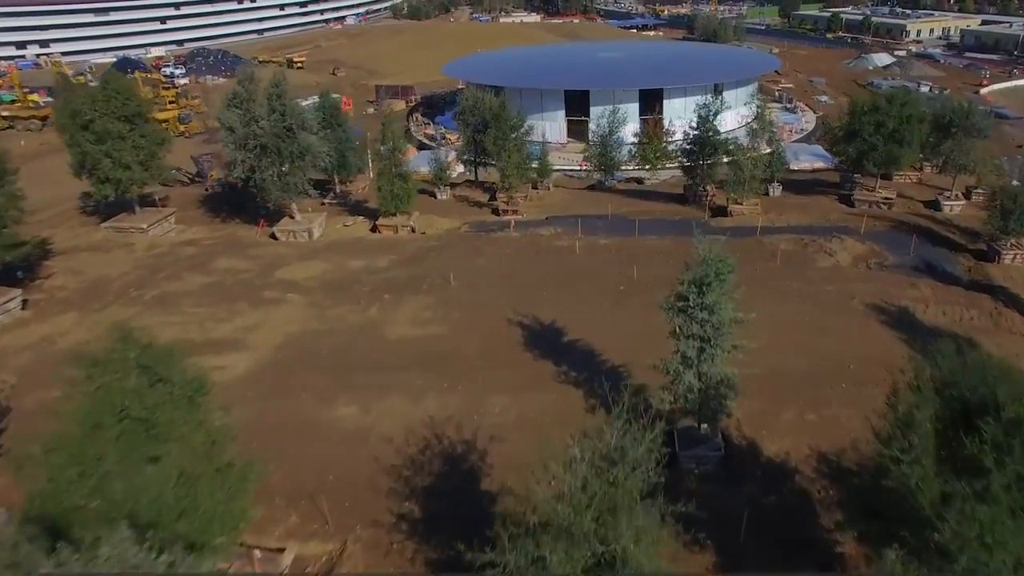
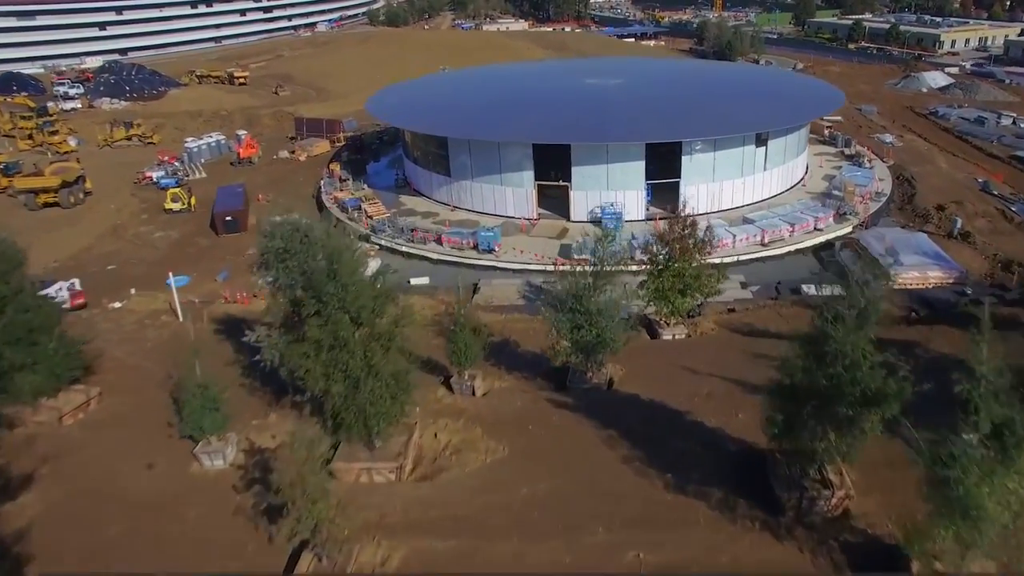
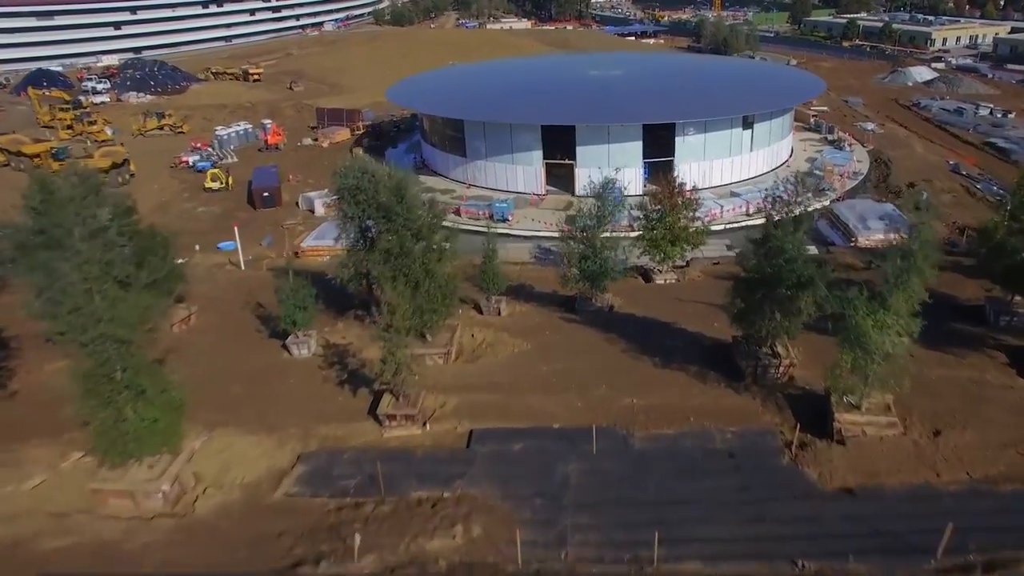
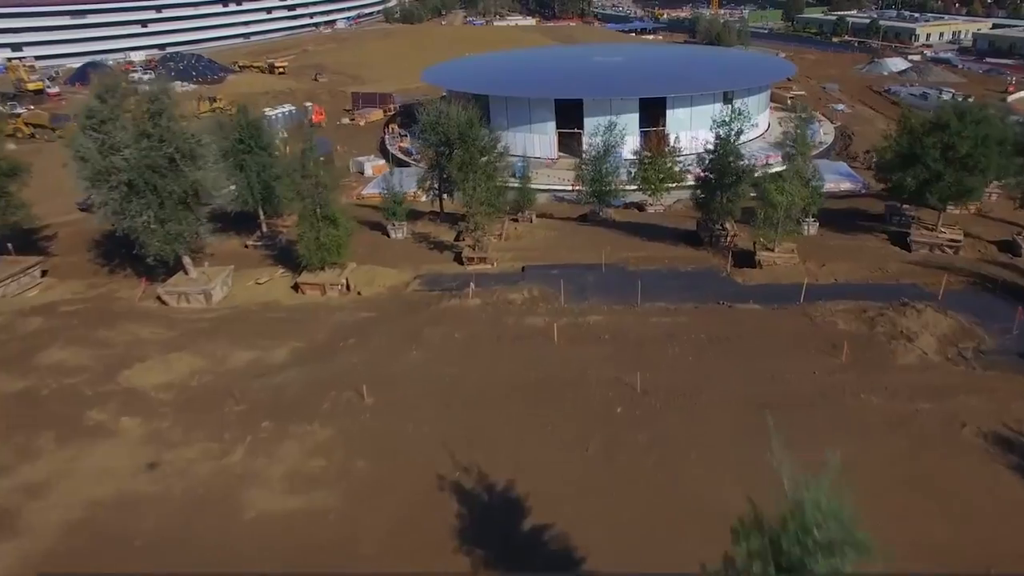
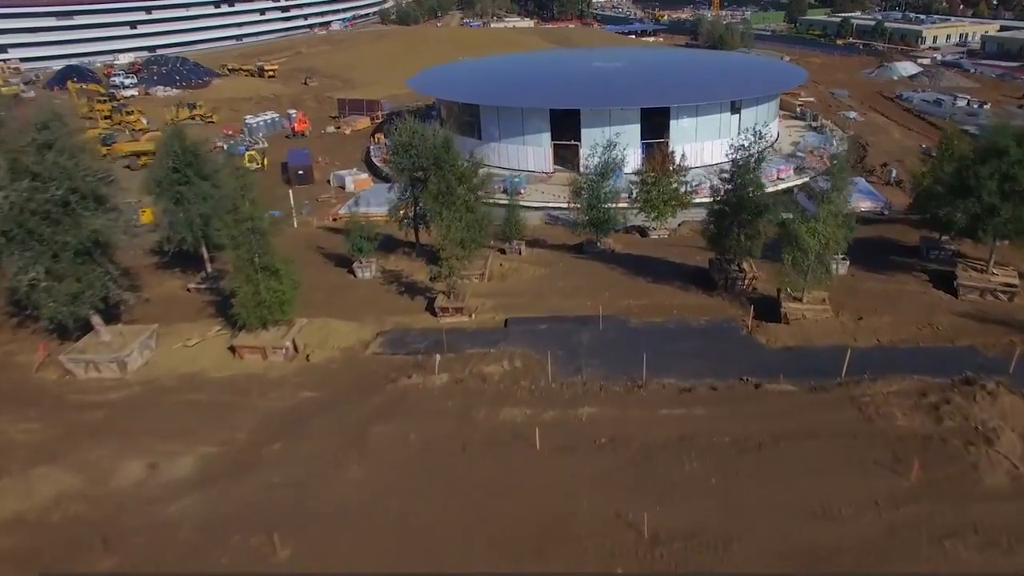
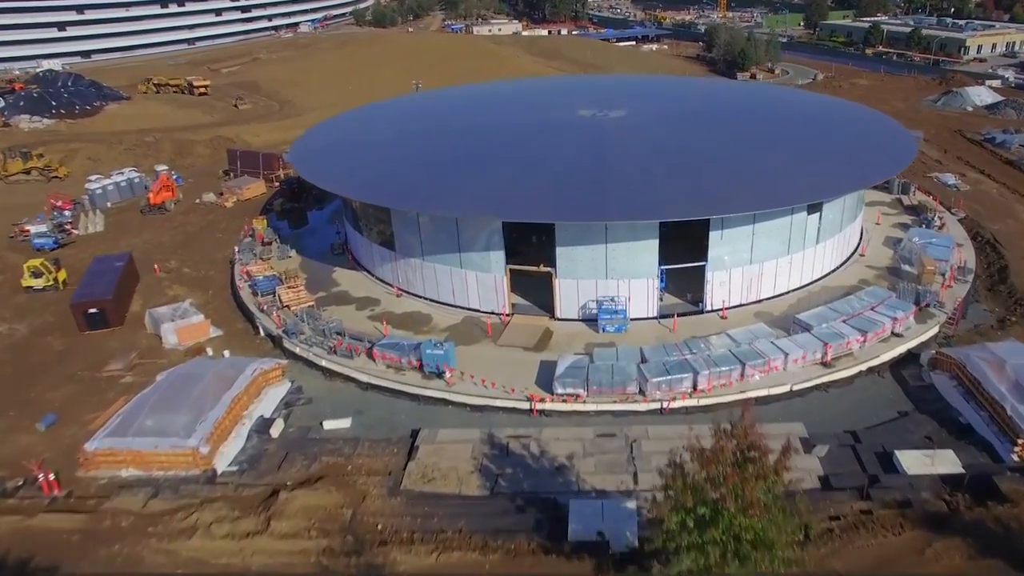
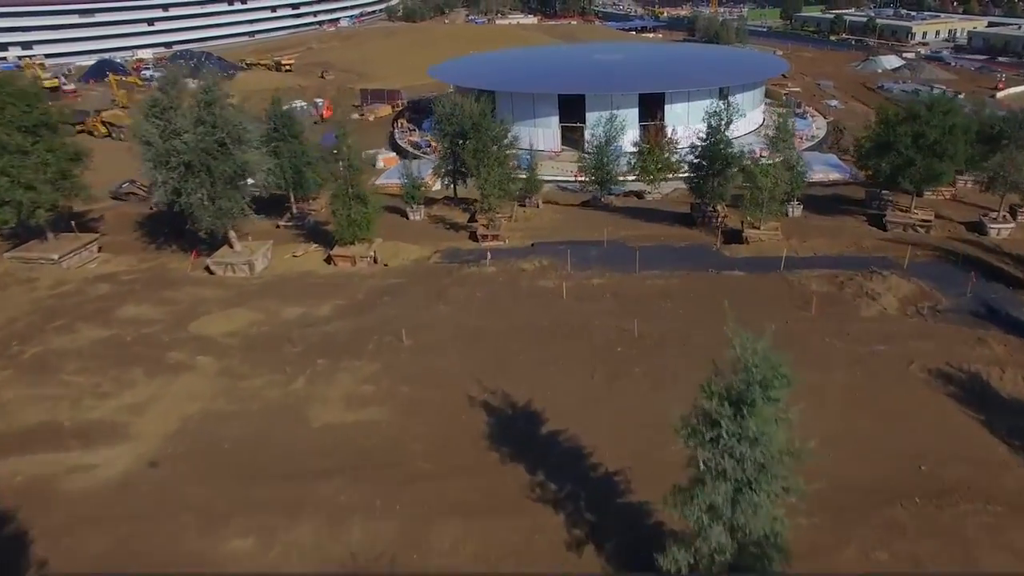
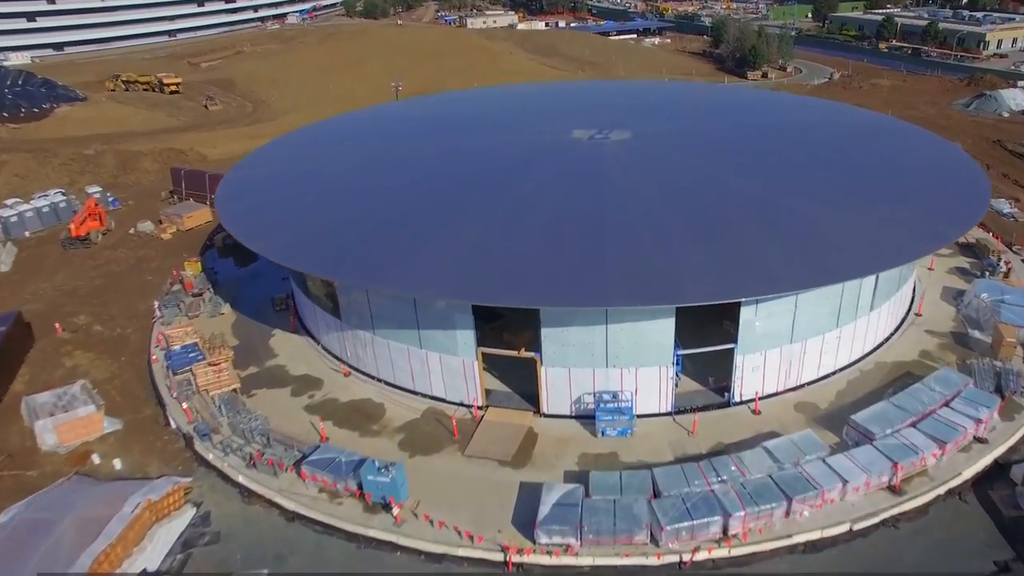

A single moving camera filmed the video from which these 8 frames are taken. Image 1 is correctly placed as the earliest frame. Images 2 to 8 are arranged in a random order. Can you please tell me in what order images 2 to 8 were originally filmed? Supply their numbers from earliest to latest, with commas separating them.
7, 4, 5, 3, 2, 6, 8
